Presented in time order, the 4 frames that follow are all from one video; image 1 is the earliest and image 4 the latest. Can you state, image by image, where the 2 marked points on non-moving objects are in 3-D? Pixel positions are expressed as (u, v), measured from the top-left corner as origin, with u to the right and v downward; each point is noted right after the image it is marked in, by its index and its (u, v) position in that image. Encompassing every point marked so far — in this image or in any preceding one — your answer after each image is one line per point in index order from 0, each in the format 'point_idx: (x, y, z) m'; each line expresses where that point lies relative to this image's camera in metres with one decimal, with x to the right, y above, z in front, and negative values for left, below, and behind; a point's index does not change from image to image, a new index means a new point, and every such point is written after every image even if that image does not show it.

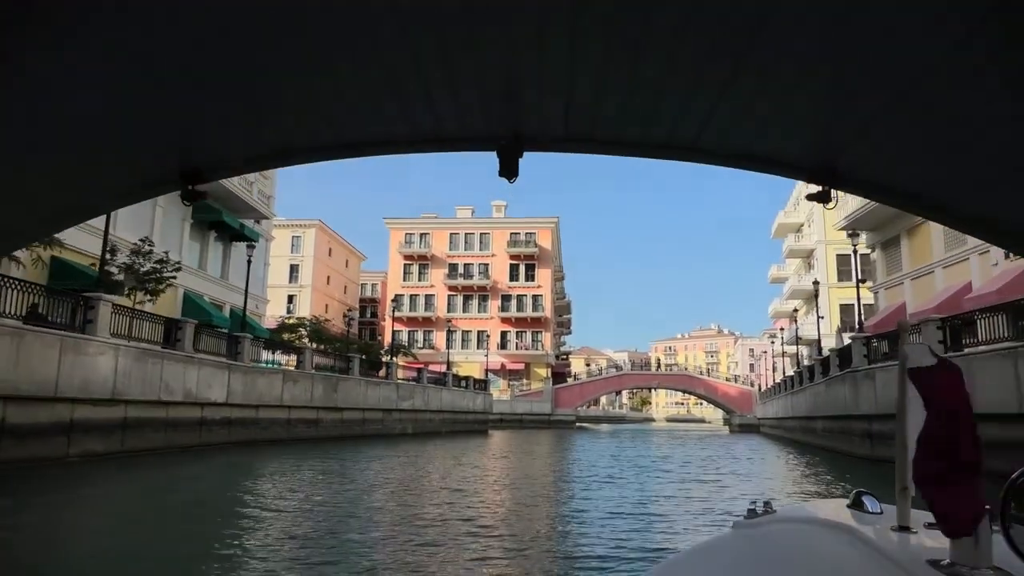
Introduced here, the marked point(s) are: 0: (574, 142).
0: (+0.6, +1.4, +6.4) m
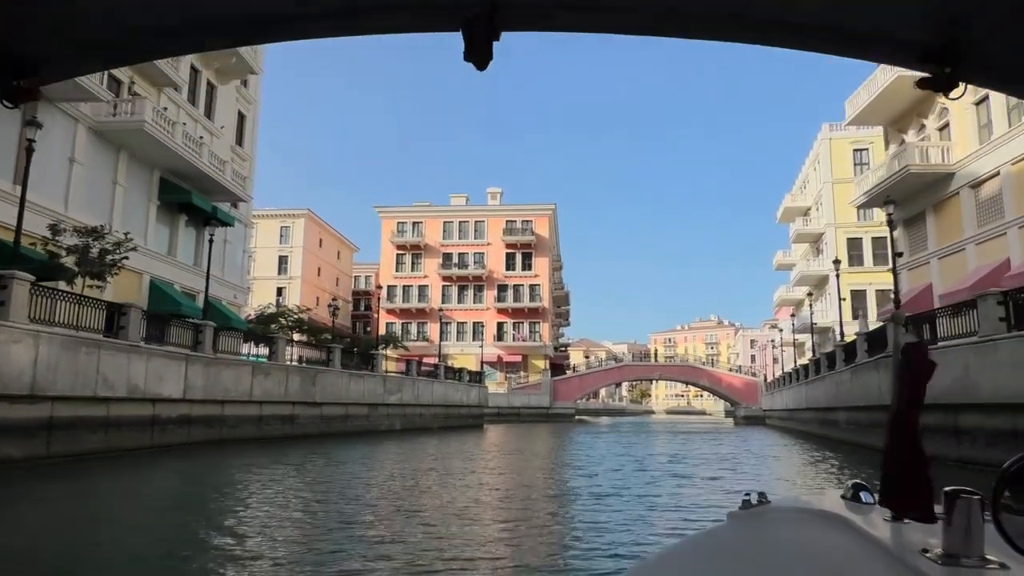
0: (+0.4, +1.8, +4.5) m
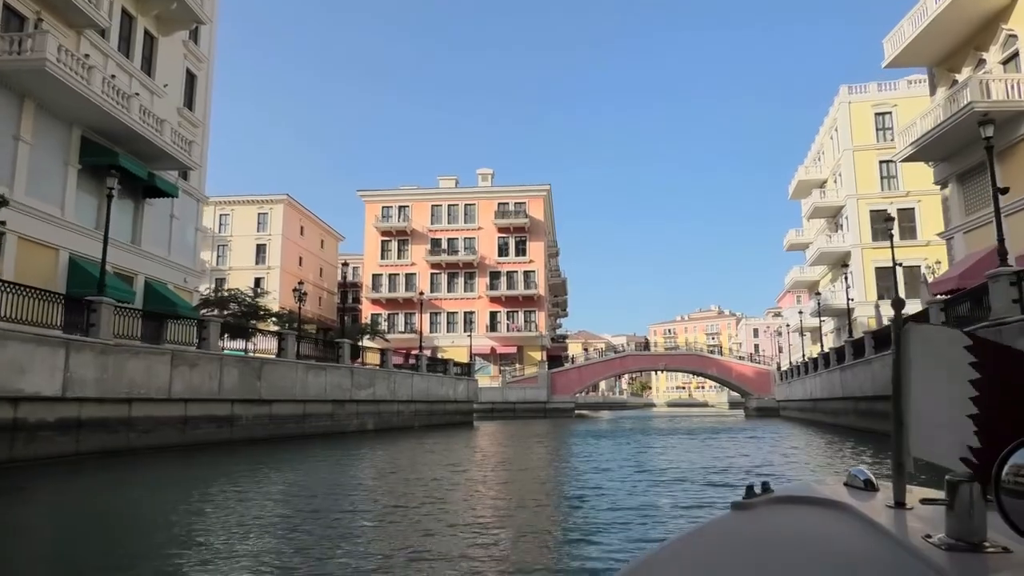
0: (+0.1, +2.5, +1.0) m
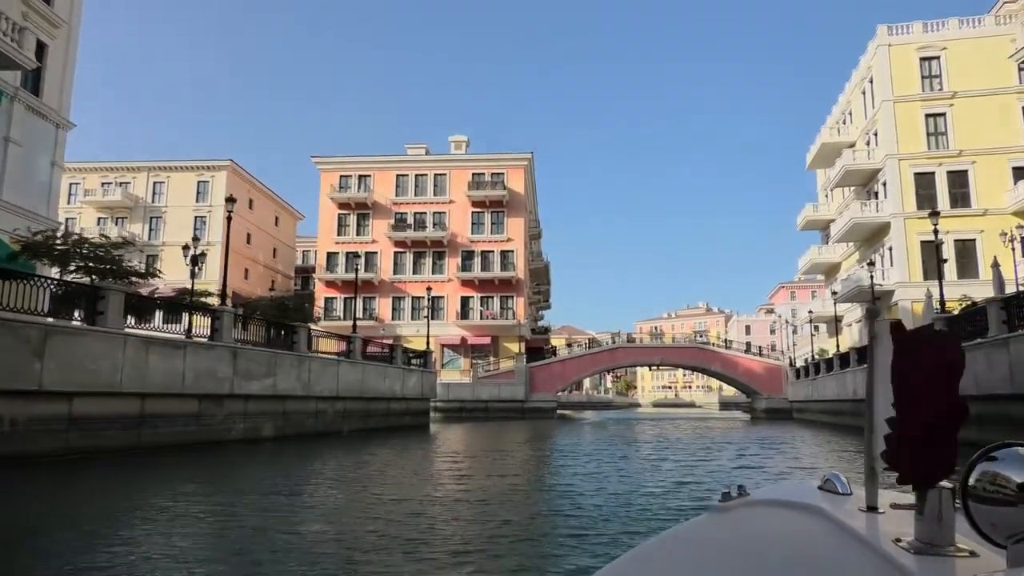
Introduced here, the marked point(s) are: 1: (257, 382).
0: (-0.3, +3.6, -5.5) m
1: (-6.2, -2.4, +17.2) m
